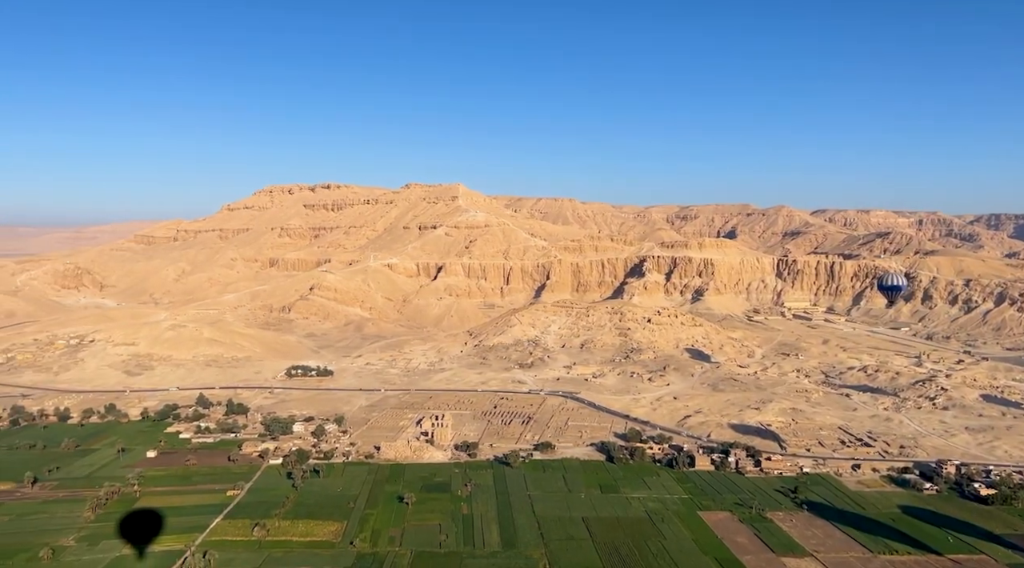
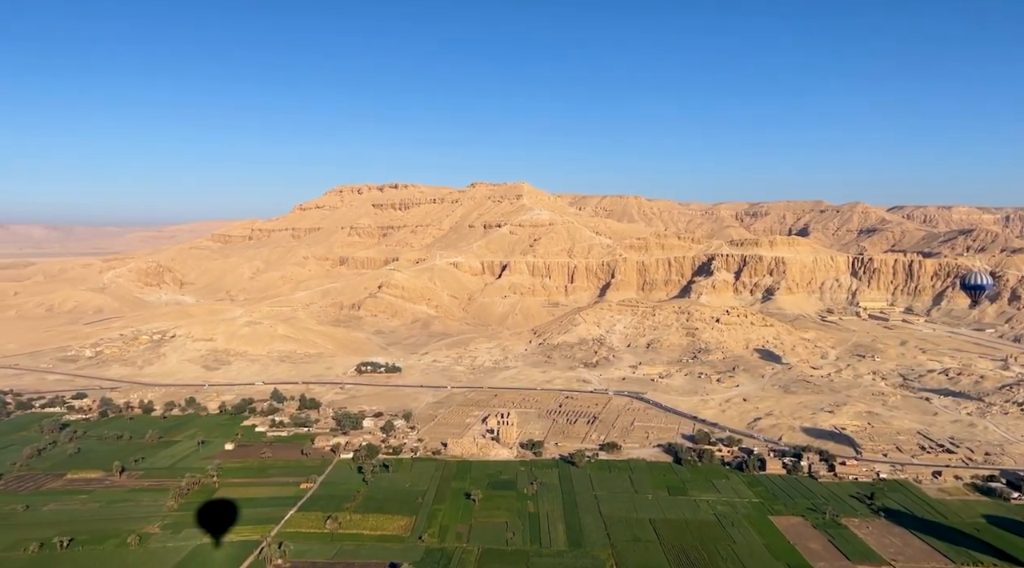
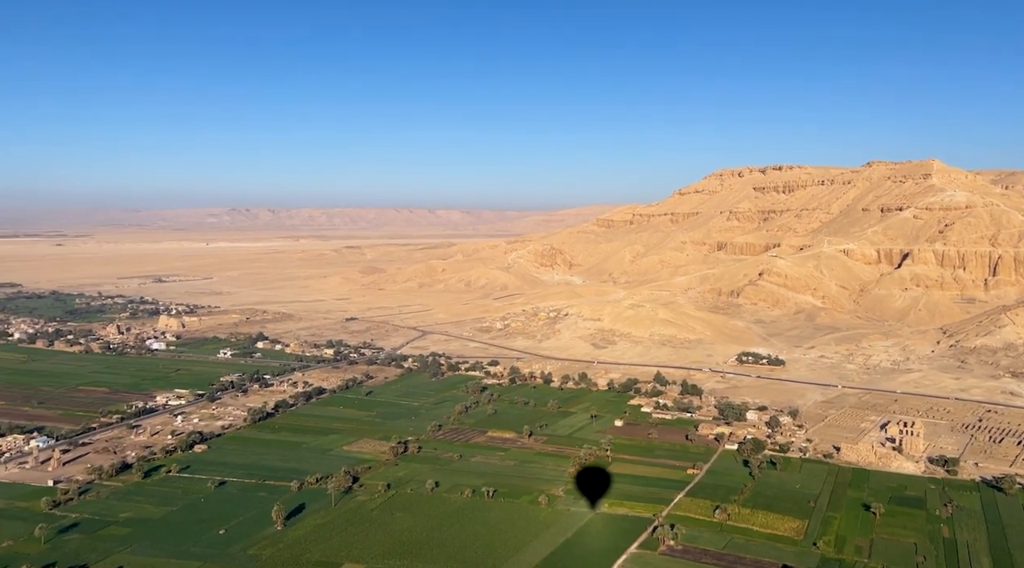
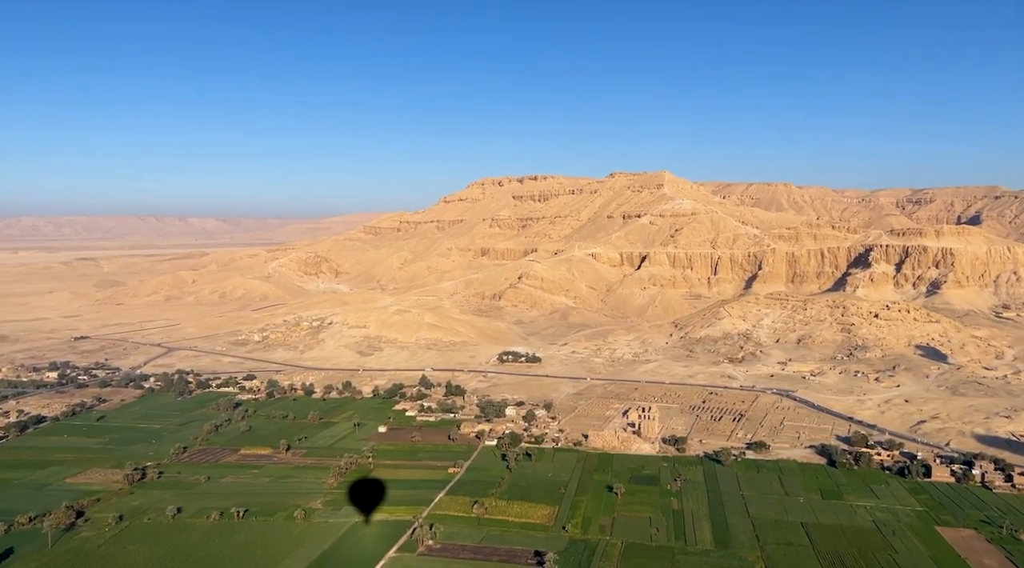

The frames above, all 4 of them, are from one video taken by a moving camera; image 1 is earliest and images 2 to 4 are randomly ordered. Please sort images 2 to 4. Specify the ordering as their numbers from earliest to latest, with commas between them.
2, 4, 3
